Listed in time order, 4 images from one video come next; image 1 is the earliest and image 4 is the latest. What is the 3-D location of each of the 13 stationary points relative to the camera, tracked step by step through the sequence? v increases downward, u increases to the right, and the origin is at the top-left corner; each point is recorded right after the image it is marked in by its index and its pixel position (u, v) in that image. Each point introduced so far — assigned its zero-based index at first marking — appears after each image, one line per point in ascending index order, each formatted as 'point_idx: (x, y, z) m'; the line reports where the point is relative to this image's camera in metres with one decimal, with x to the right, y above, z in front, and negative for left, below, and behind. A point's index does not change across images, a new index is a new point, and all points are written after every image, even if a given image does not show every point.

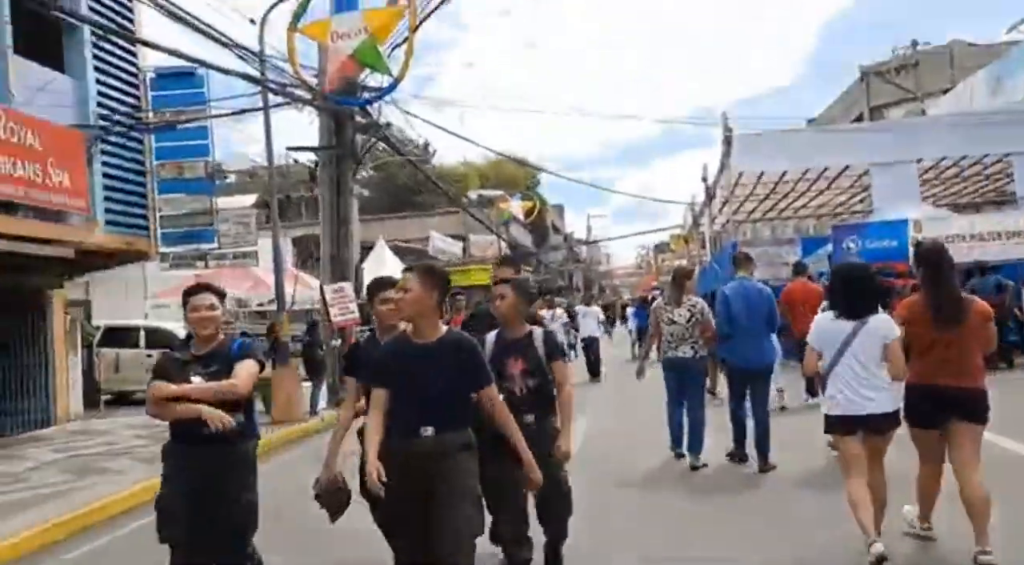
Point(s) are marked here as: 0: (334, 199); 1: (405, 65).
0: (-3.6, +1.7, +16.8) m
1: (-1.8, +3.7, +14.0) m
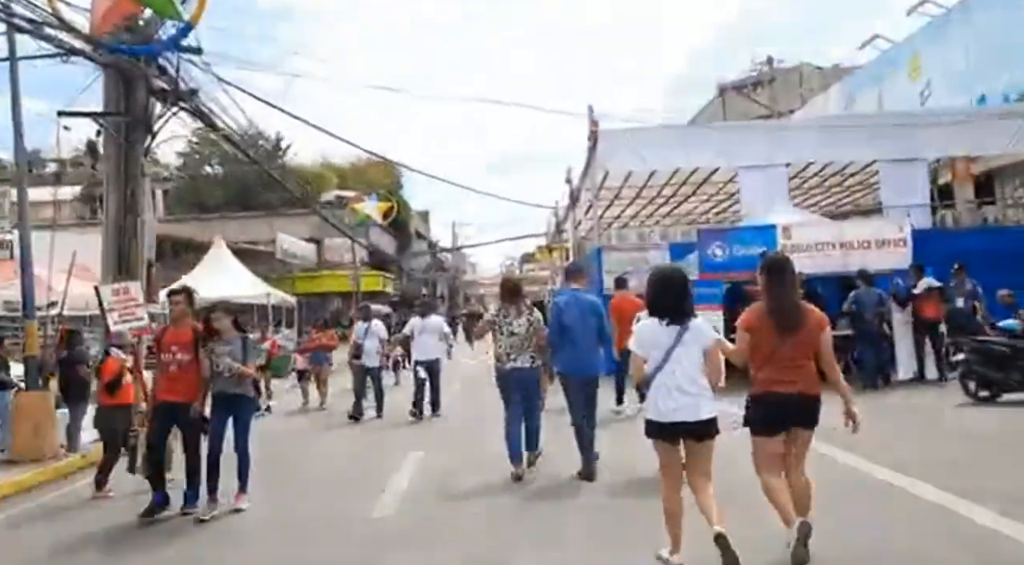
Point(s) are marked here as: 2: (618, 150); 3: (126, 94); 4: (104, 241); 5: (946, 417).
0: (-6.4, +1.7, +13.7) m
1: (-4.2, +3.7, +11.3) m
2: (+2.5, +3.2, +19.6) m
3: (-6.4, +3.1, +13.8) m
4: (-6.7, +0.7, +13.8) m
5: (+6.5, -2.1, +12.7) m
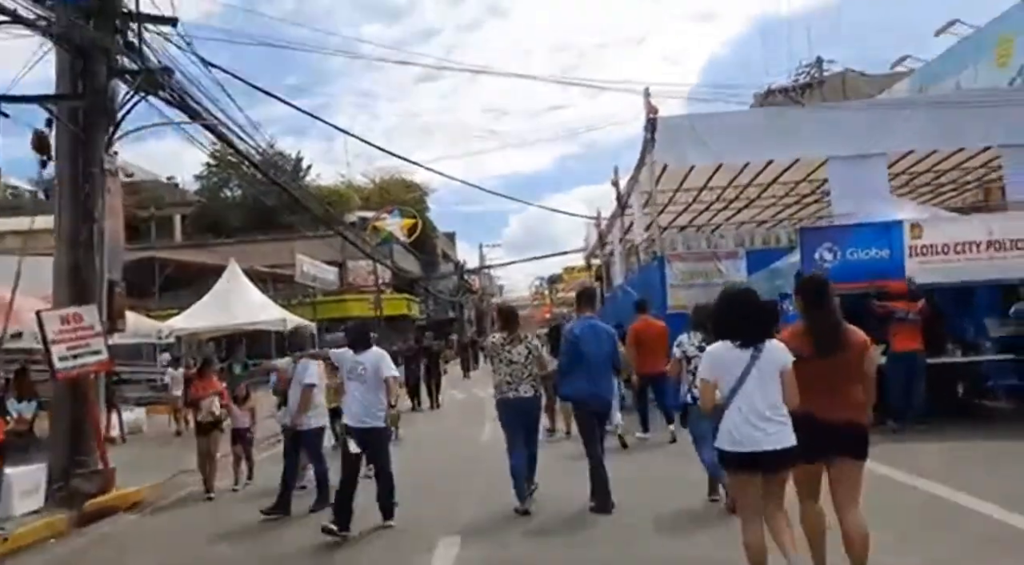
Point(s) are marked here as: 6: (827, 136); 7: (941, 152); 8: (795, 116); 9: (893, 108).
0: (-5.7, +1.4, +11.0) m
1: (-3.6, +3.5, +8.5) m
2: (+3.4, +2.8, +16.6) m
3: (-5.7, +2.8, +11.1) m
4: (-6.0, +0.3, +11.0) m
5: (+7.2, -2.2, +9.5) m
6: (+6.6, +3.0, +17.4) m
7: (+9.4, +2.8, +18.3) m
8: (+5.8, +3.4, +17.3) m
9: (+7.8, +3.5, +17.5) m
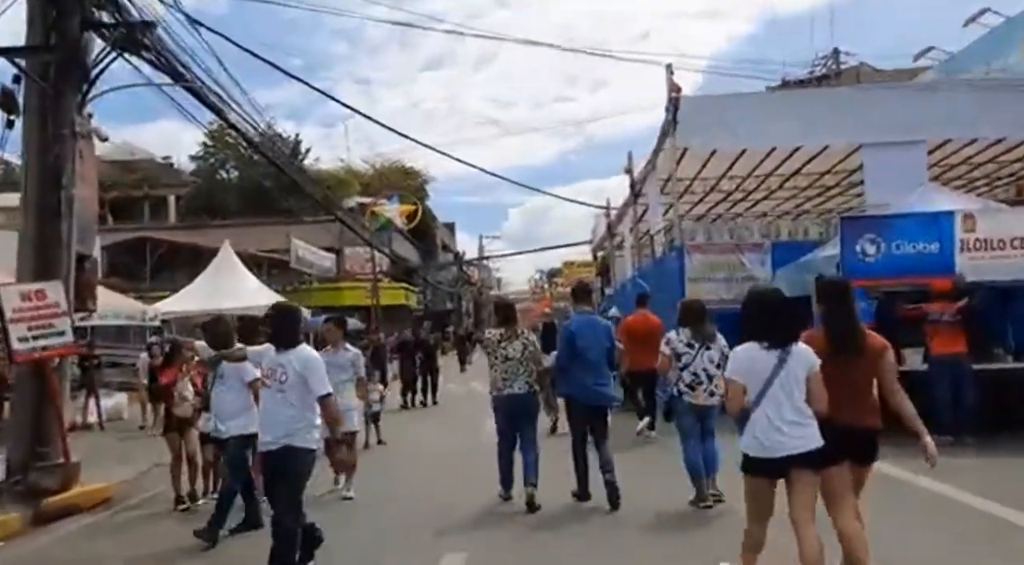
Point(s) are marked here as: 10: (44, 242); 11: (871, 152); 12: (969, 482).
0: (-5.6, +1.7, +9.9) m
1: (-3.4, +3.7, +7.5) m
2: (+3.6, +3.0, +15.6) m
3: (-5.5, +3.1, +10.1) m
4: (-5.9, +0.7, +10.0) m
5: (+7.3, -2.2, +8.5) m
6: (+6.7, +3.1, +16.4) m
7: (+9.6, +2.8, +17.3) m
8: (+6.0, +3.5, +16.2) m
9: (+8.0, +3.5, +16.4) m
10: (-5.5, +0.5, +9.9) m
11: (+6.9, +2.4, +16.5) m
12: (+5.0, -2.2, +9.3) m
